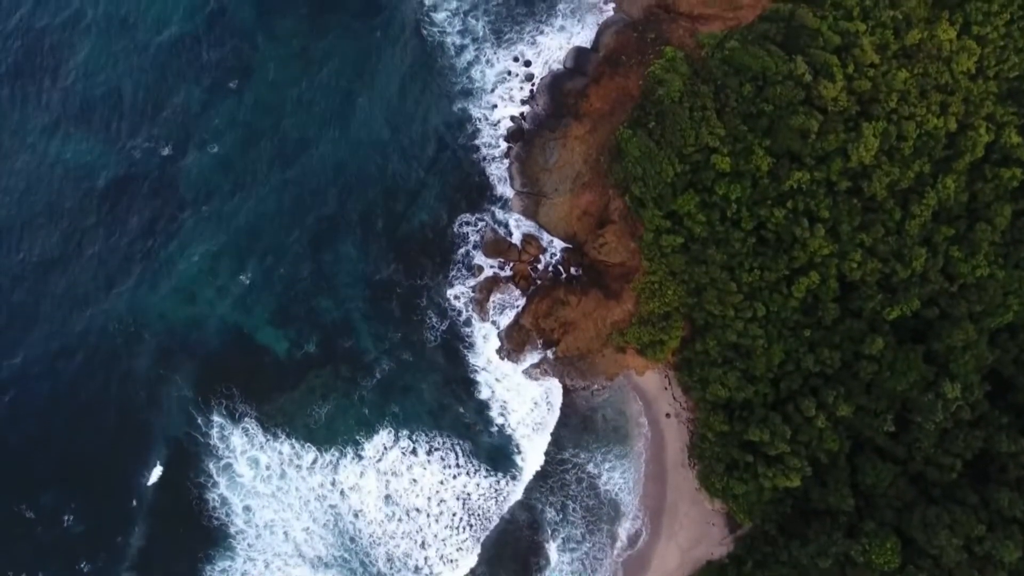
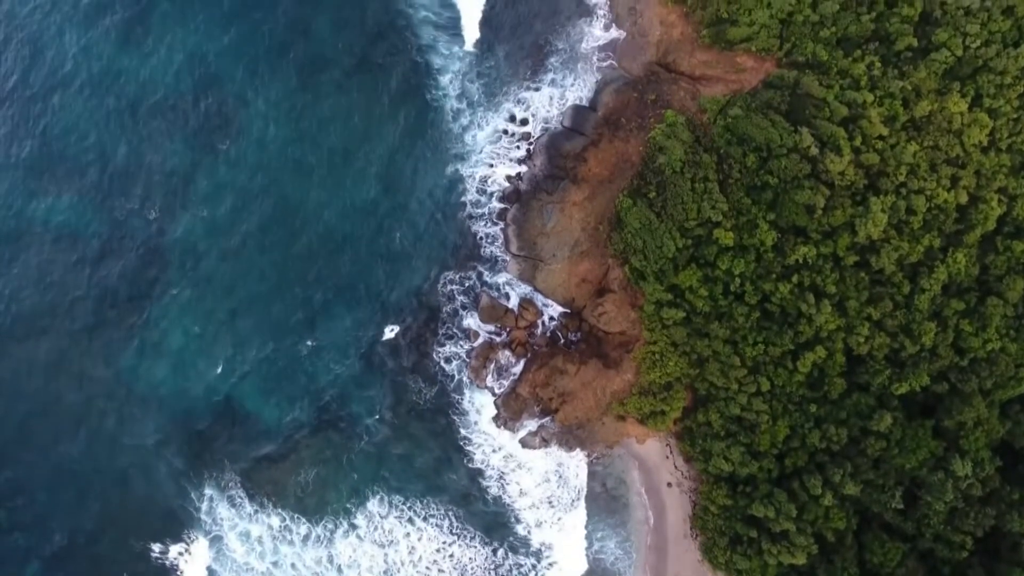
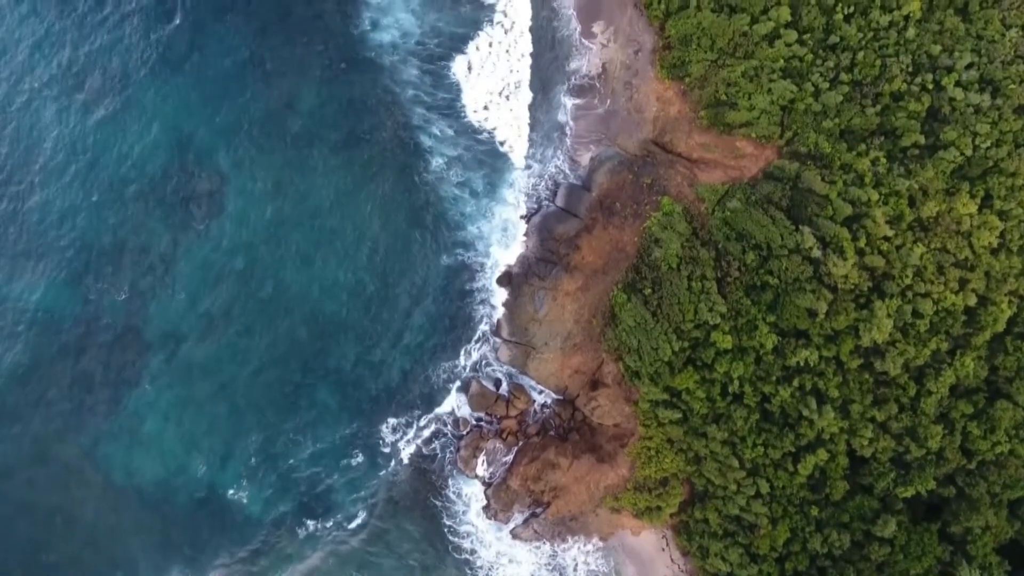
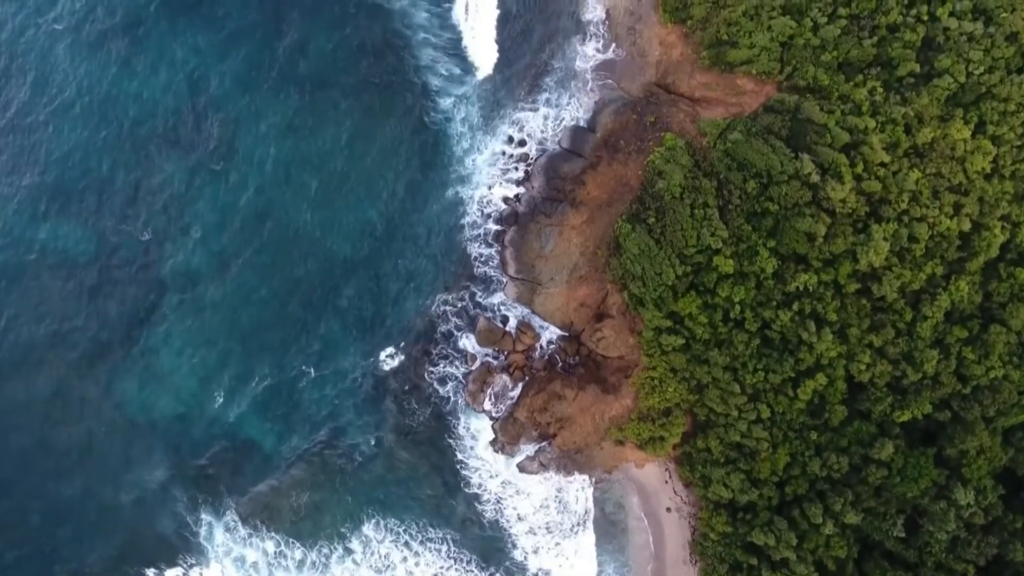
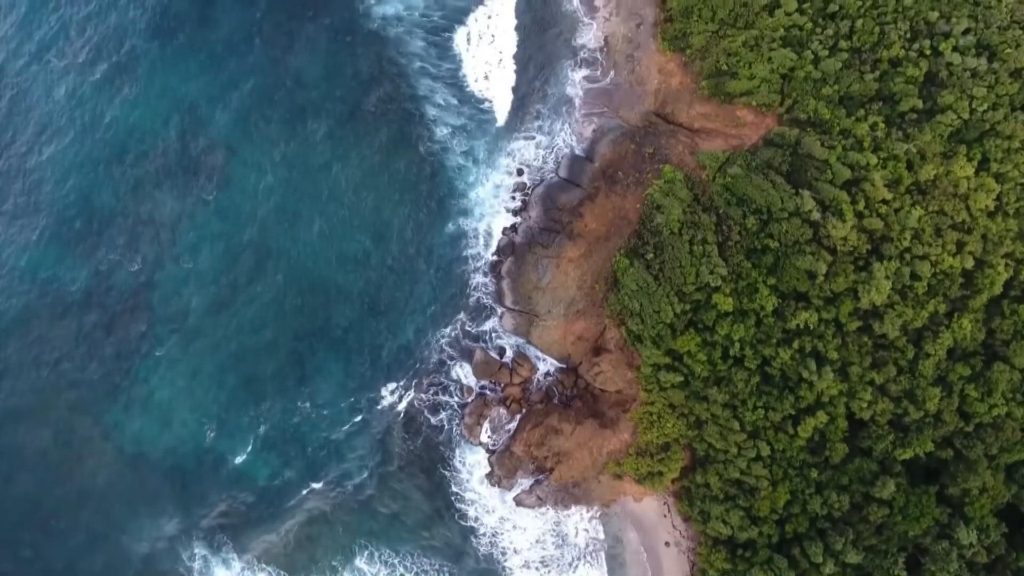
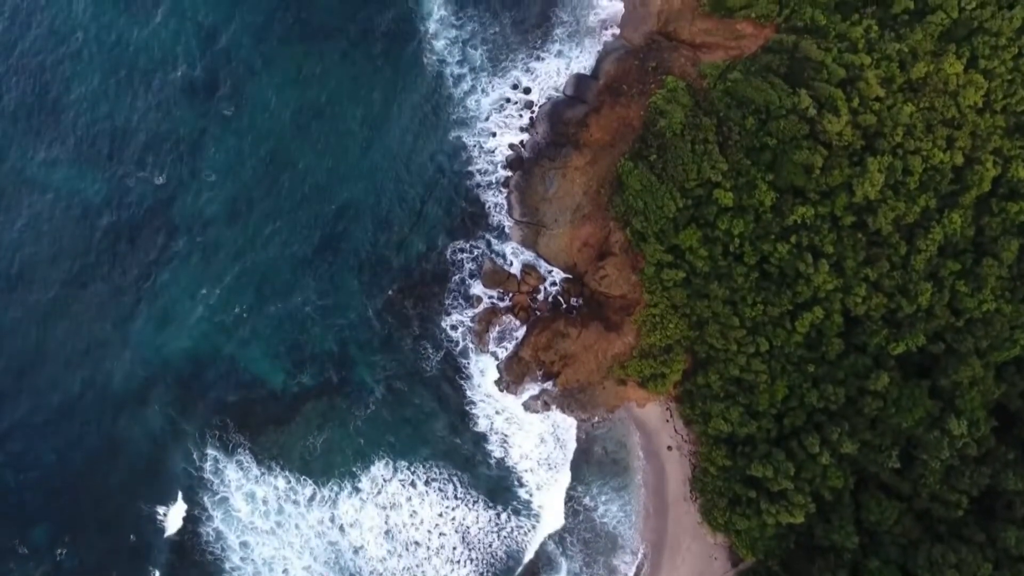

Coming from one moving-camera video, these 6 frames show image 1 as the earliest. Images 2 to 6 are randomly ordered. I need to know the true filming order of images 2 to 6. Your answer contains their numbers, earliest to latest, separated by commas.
6, 2, 4, 5, 3
